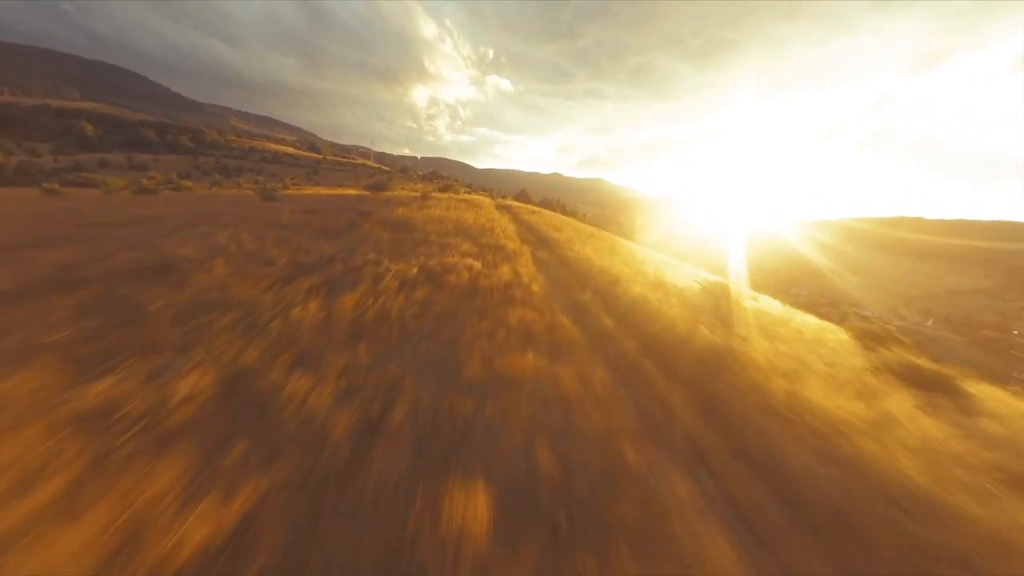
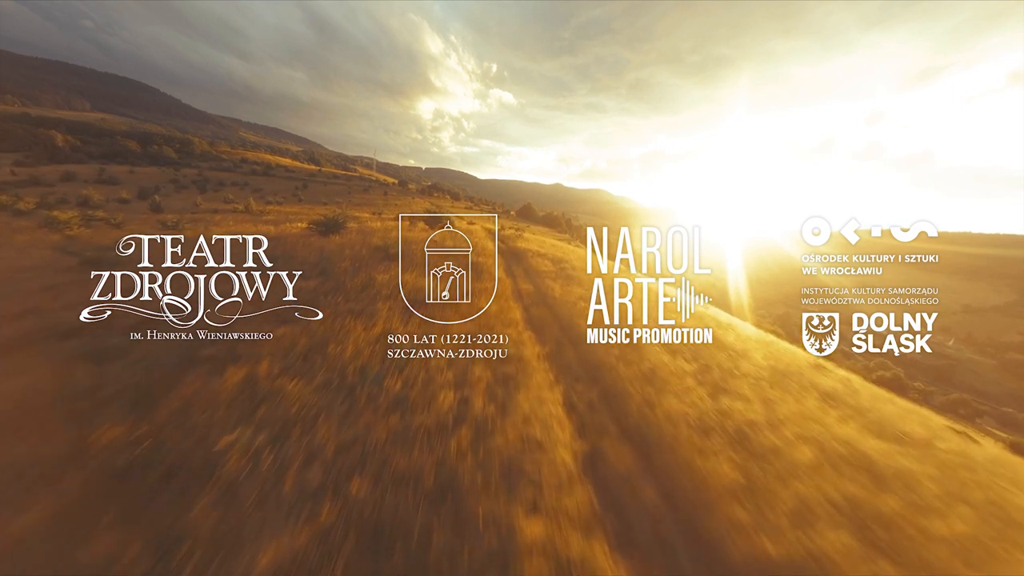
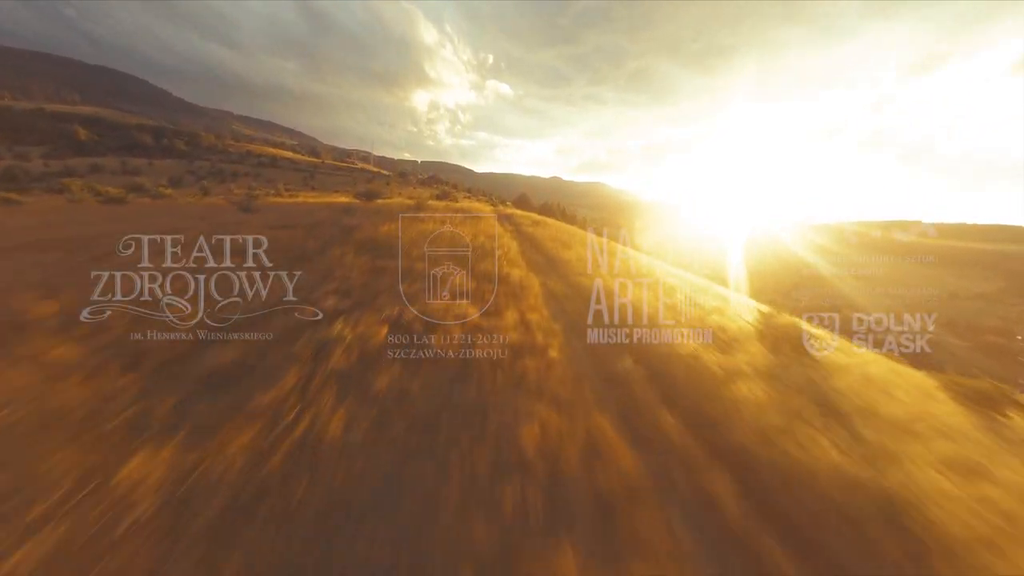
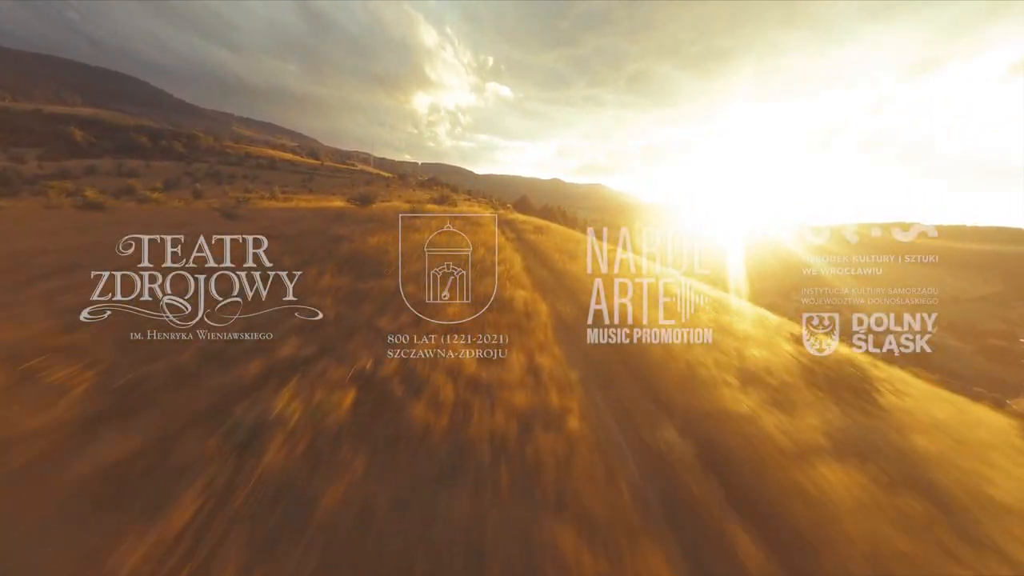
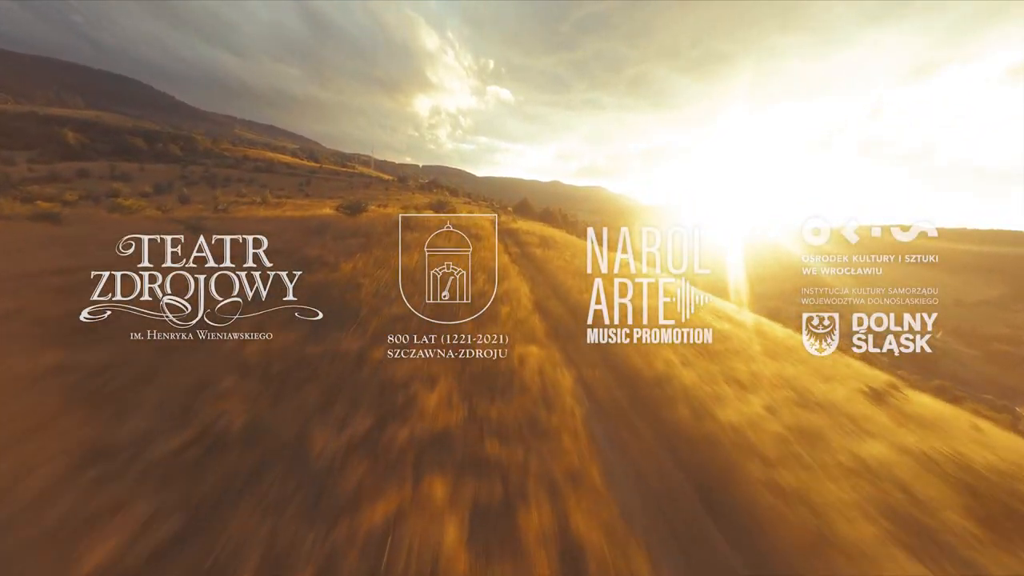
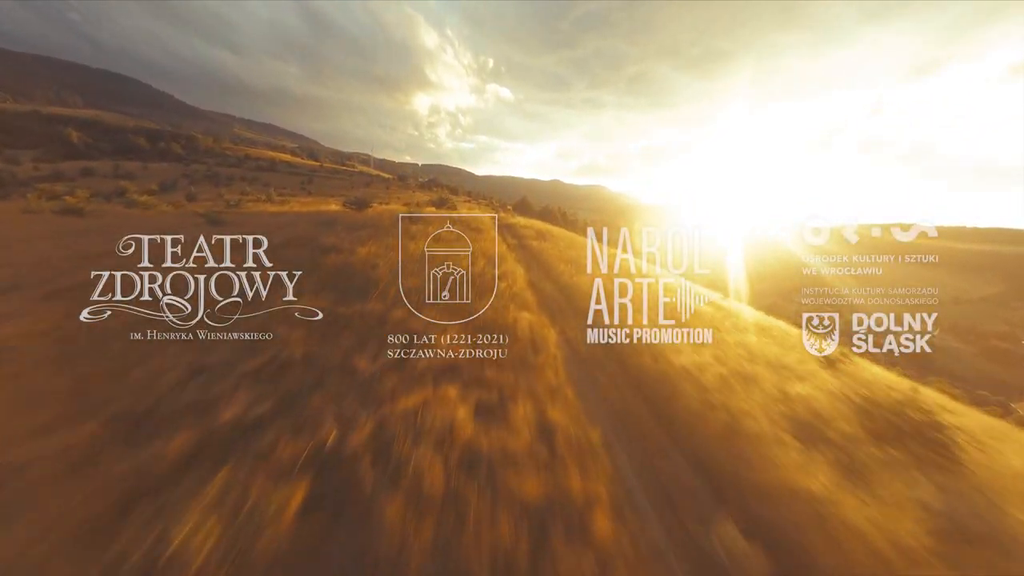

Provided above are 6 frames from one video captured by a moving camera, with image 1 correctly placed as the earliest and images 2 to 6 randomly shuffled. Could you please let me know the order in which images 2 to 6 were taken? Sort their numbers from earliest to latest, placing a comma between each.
3, 4, 6, 5, 2
